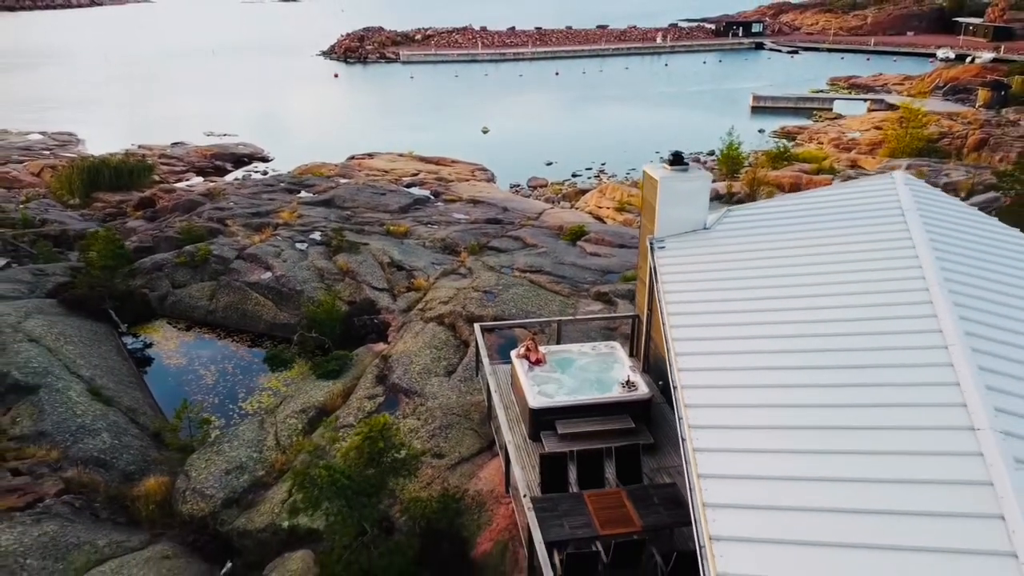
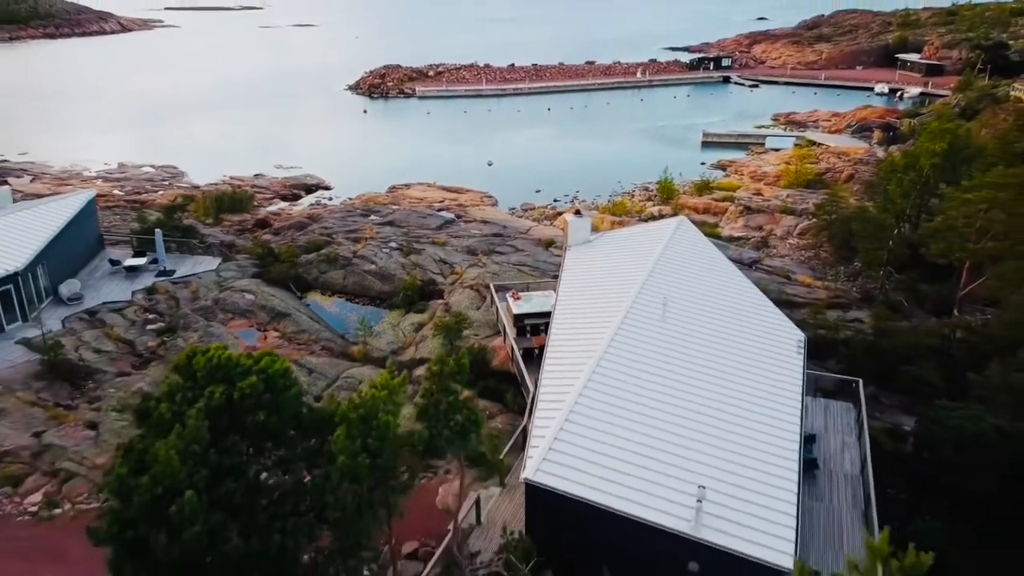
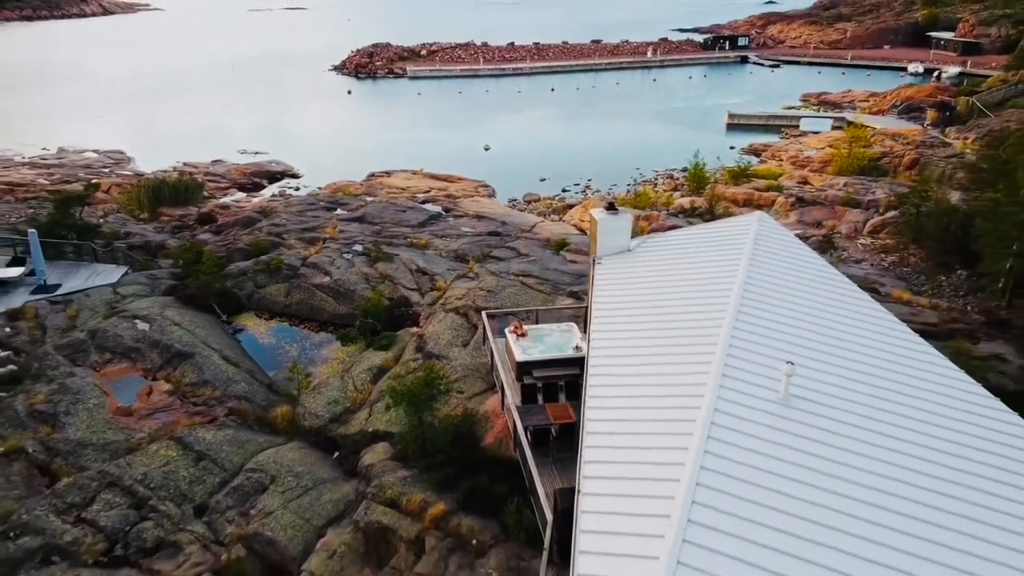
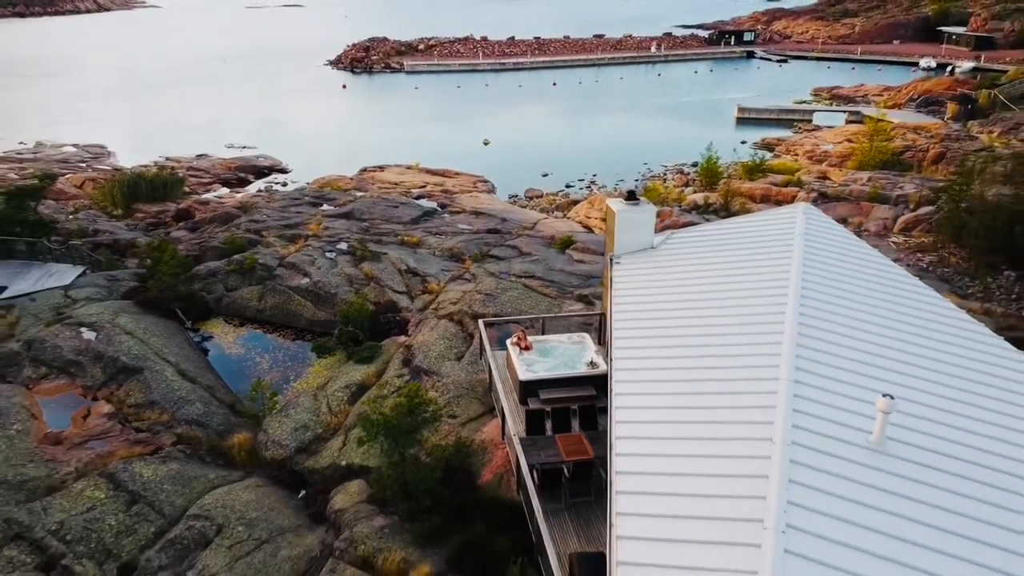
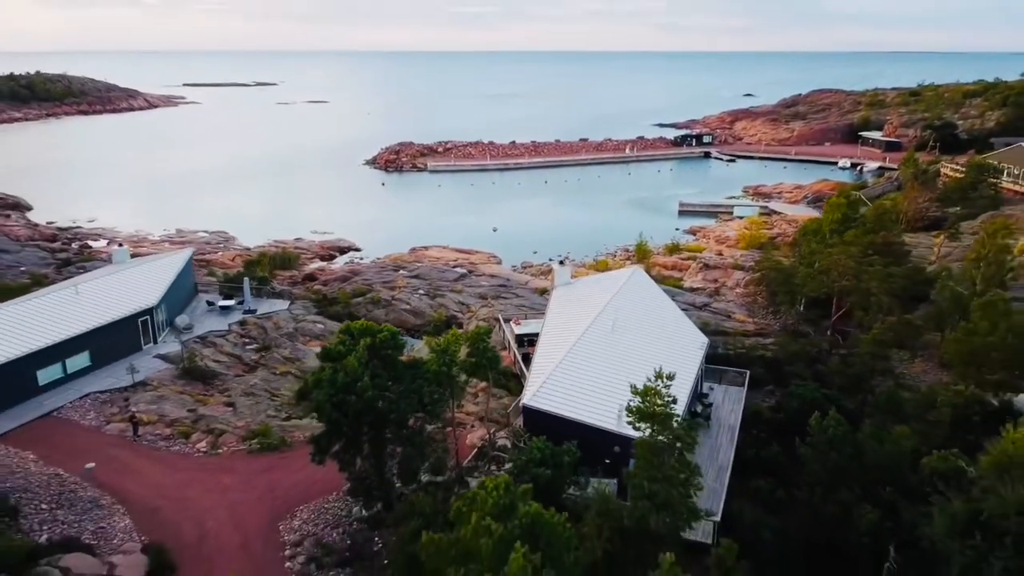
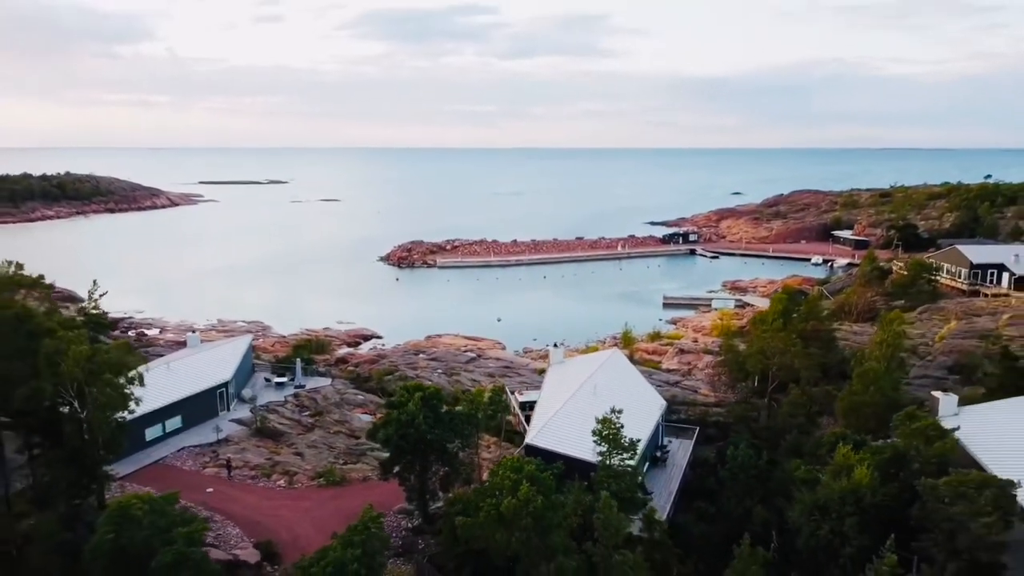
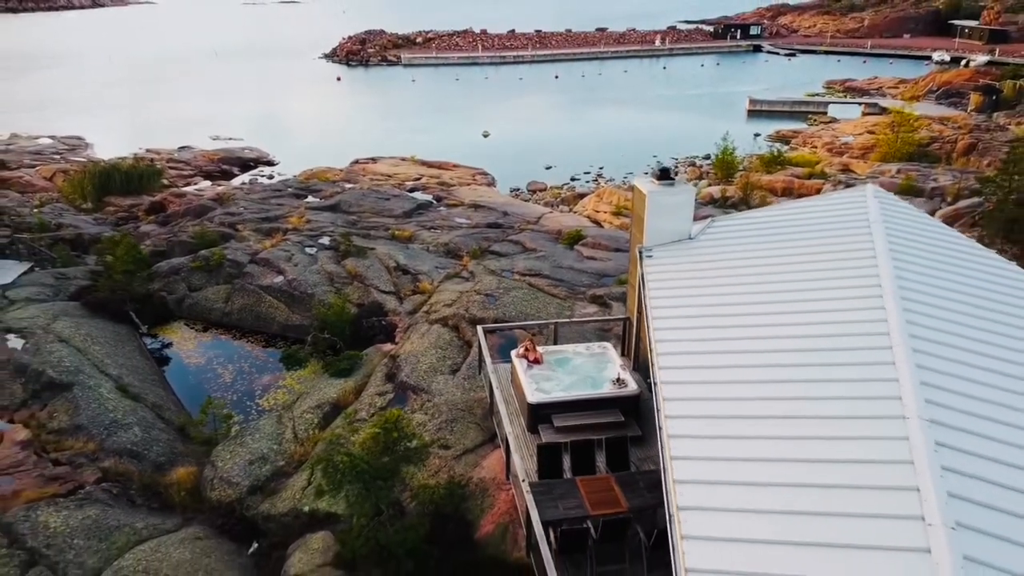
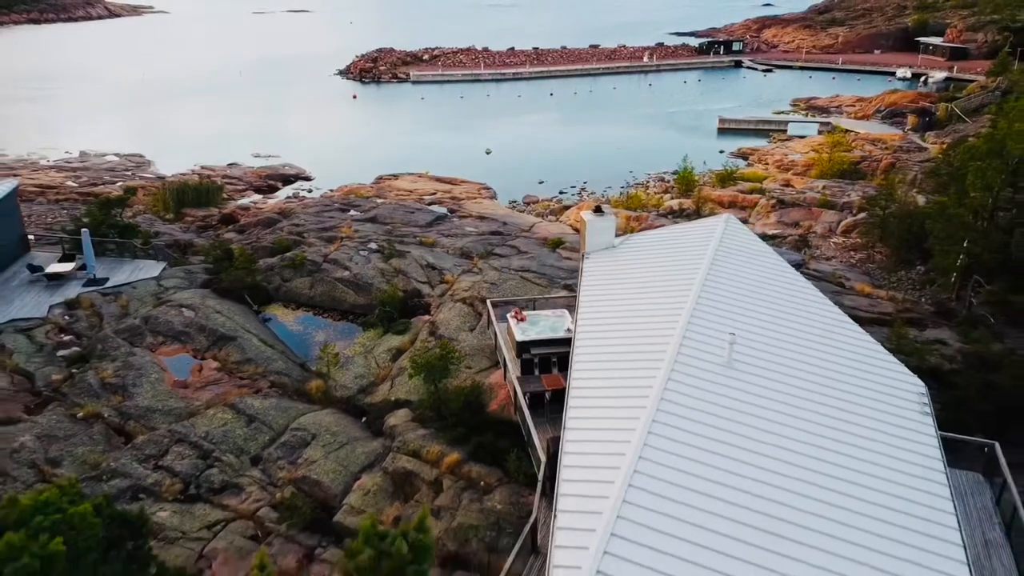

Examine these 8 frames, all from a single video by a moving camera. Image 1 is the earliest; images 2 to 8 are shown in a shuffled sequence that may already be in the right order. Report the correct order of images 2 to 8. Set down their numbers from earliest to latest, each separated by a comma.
7, 4, 3, 8, 2, 5, 6
